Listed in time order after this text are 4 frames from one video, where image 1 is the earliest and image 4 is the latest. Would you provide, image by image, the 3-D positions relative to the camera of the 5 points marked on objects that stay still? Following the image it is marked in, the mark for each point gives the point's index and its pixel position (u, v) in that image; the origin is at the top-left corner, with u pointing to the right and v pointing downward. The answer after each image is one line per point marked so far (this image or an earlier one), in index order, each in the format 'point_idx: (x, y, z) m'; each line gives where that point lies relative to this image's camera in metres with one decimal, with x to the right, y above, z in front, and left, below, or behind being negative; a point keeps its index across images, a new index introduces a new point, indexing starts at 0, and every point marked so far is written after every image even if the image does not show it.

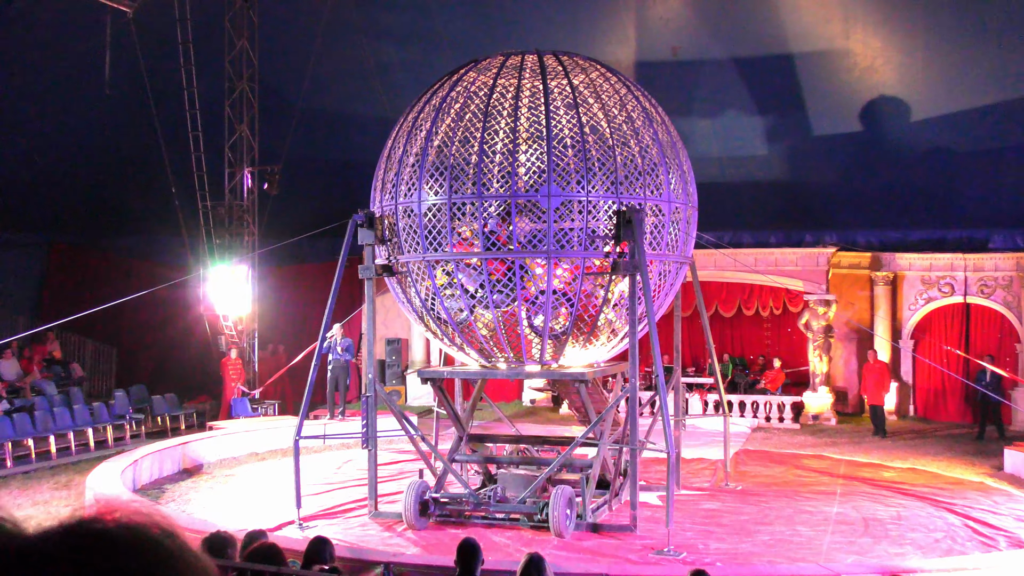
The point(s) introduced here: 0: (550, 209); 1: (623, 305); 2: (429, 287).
0: (+0.3, +0.6, +8.0) m
1: (+0.9, -0.1, +8.6) m
2: (-0.6, 0.0, +8.5) m
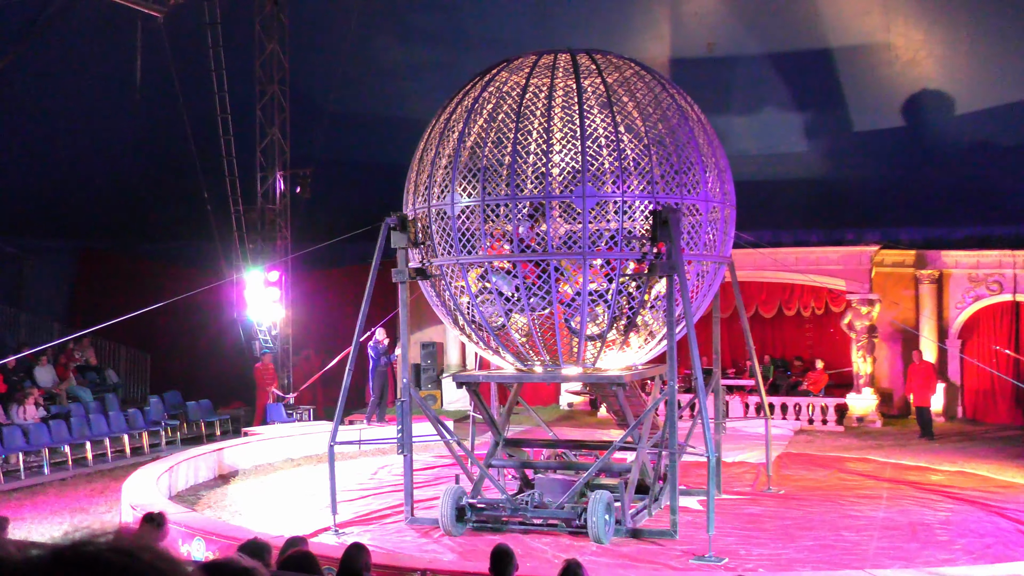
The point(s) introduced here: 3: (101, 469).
0: (+0.5, +0.5, +7.9) m
1: (+1.1, -0.1, +8.4) m
2: (-0.4, 0.0, +8.4) m
3: (-4.8, -2.1, +12.7) m
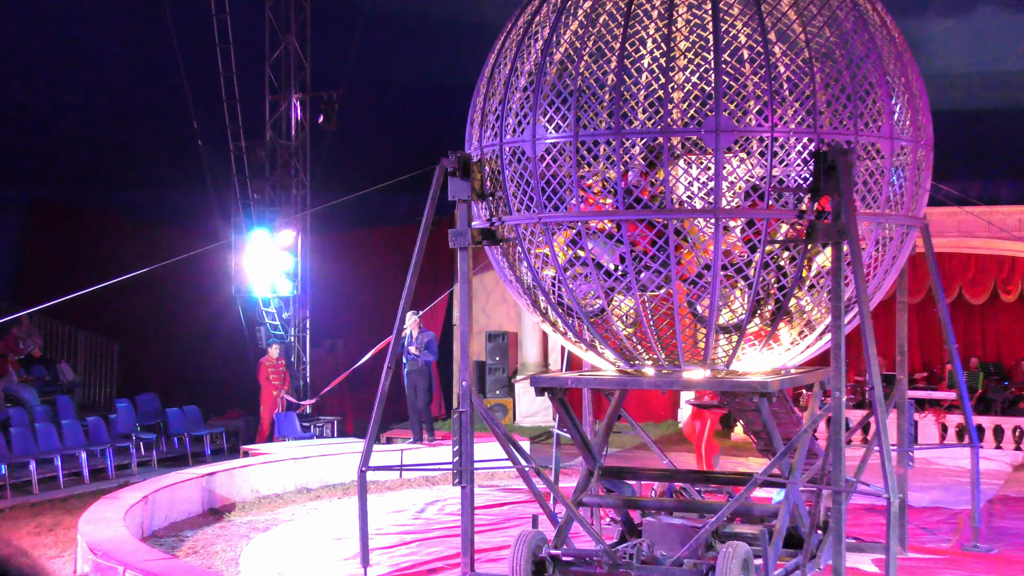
0: (+1.0, +0.7, +5.5) m
1: (+1.7, 0.0, +6.0) m
2: (+0.2, +0.1, +6.1) m
3: (-3.9, -1.8, +10.8) m
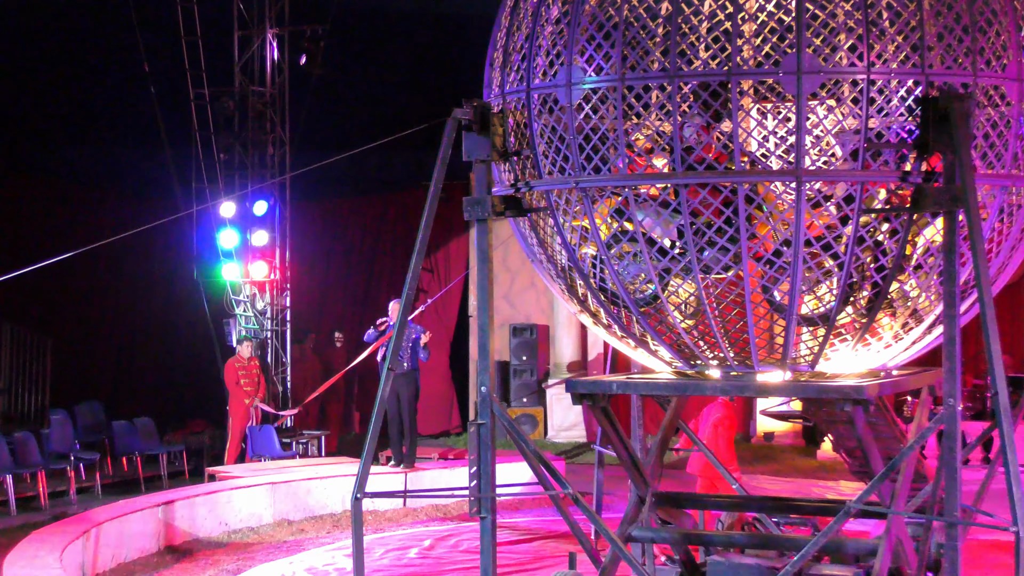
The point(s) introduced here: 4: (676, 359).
0: (+1.1, +0.8, +4.3) m
1: (+1.8, +0.1, +4.8) m
2: (+0.3, +0.2, +5.0) m
3: (-3.7, -1.8, +9.7) m
4: (+0.8, -0.3, +5.2) m
